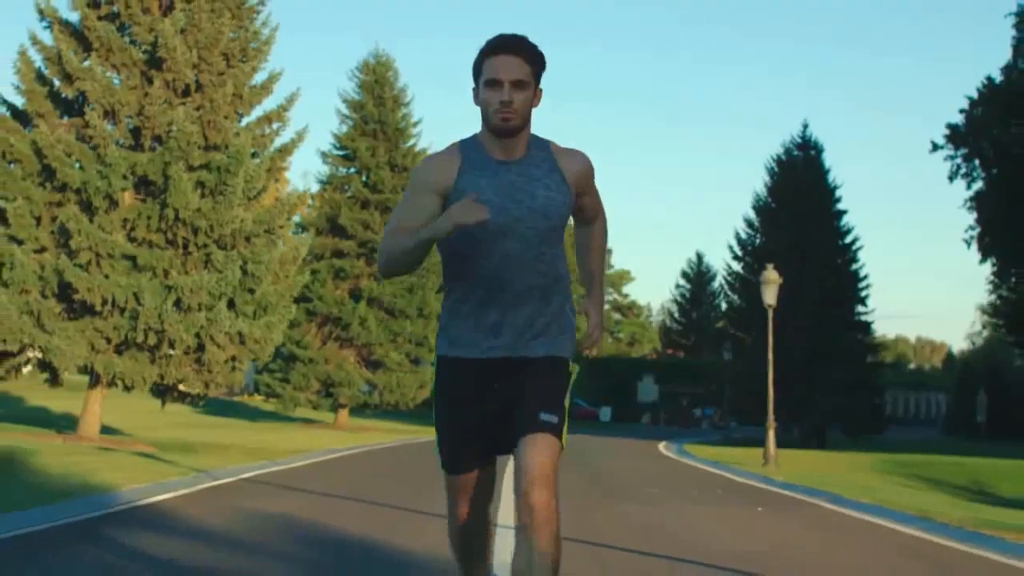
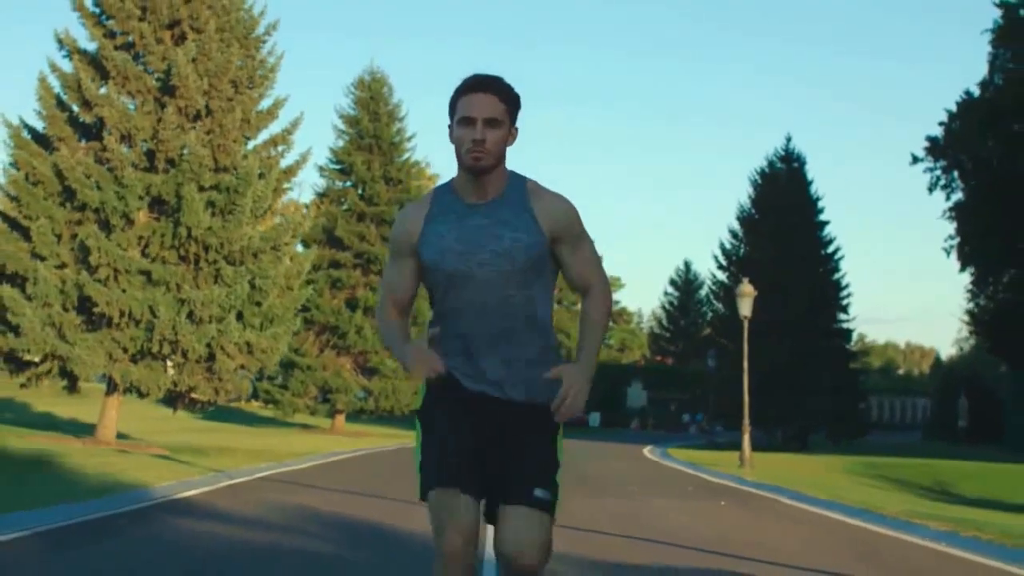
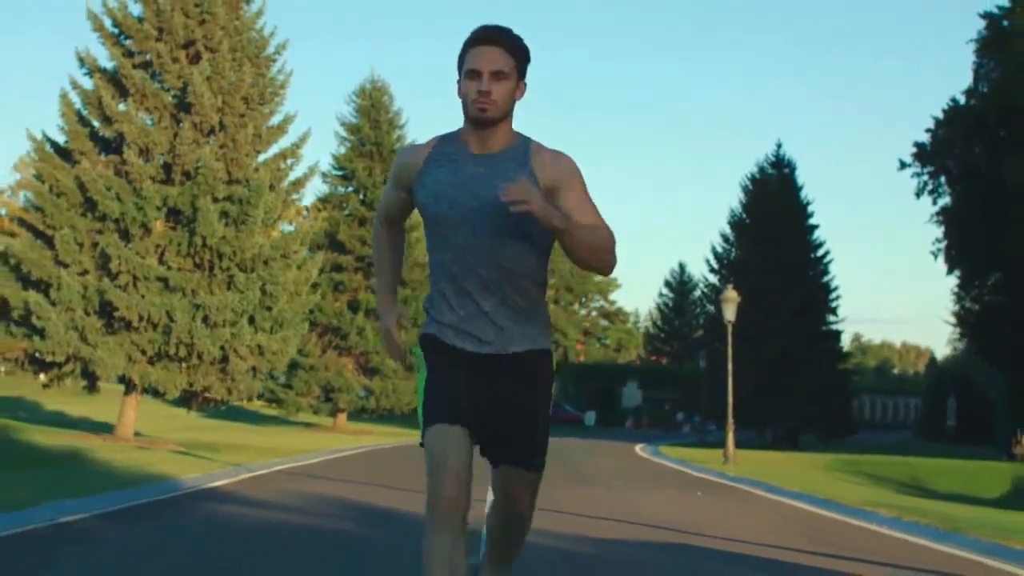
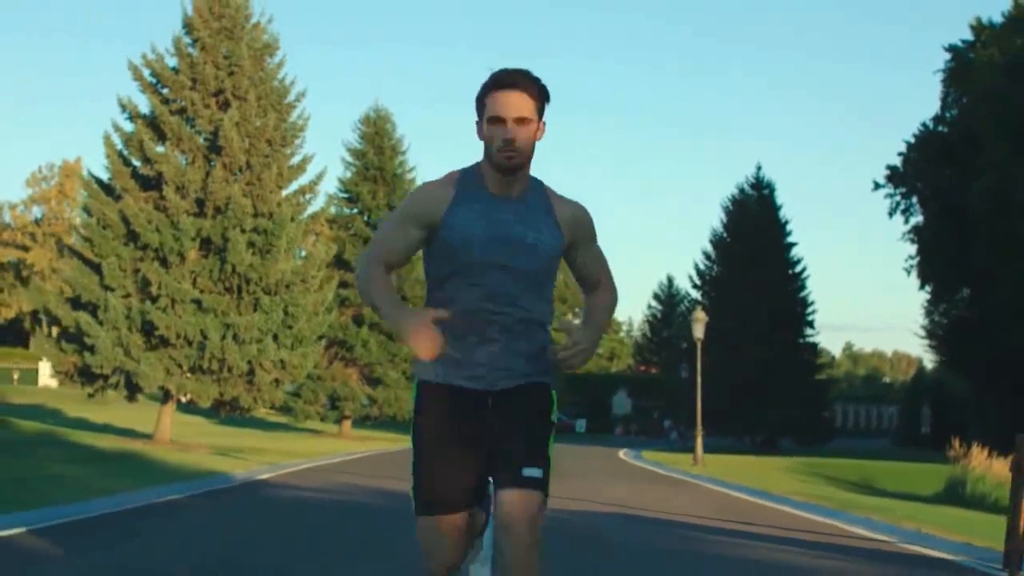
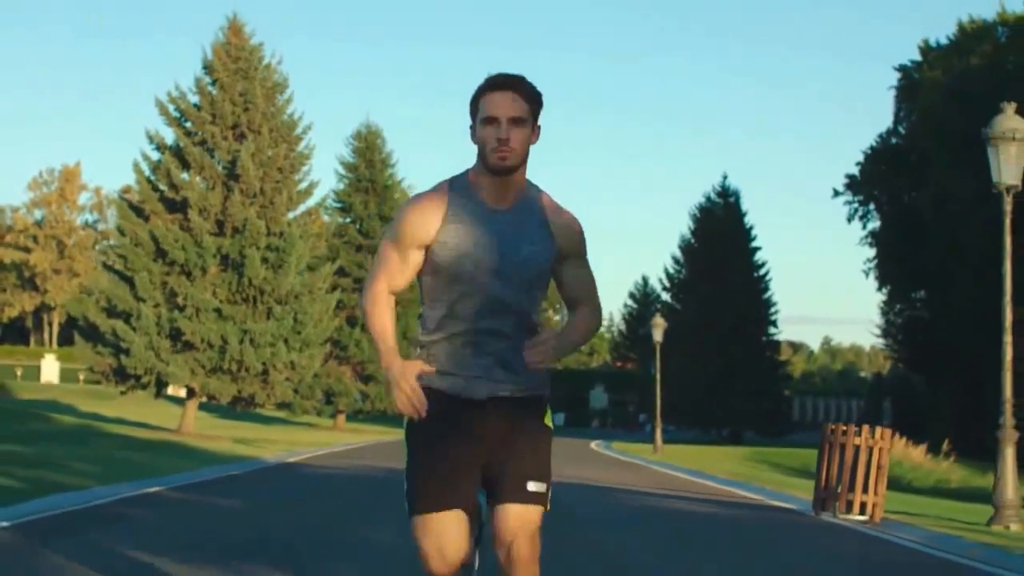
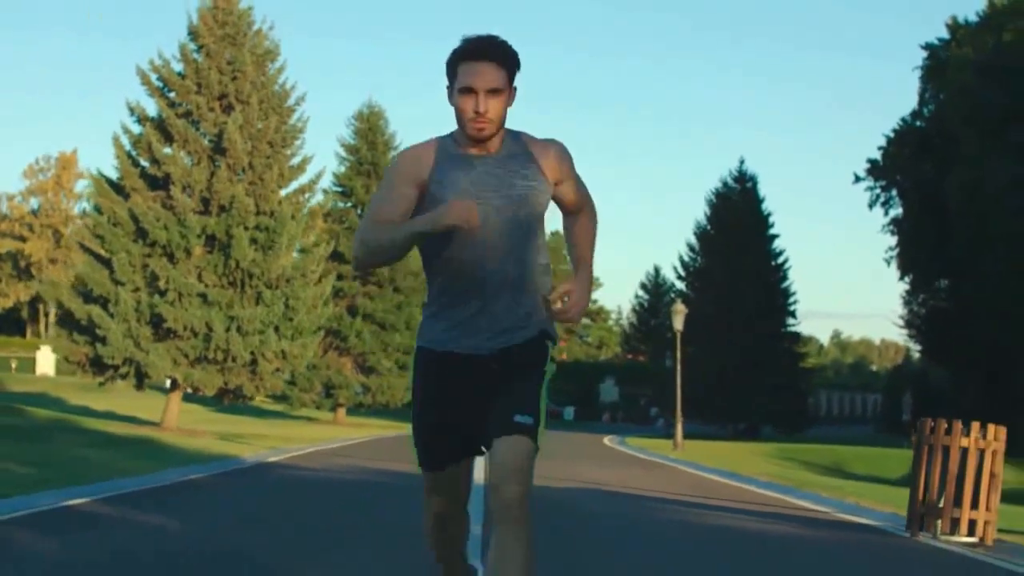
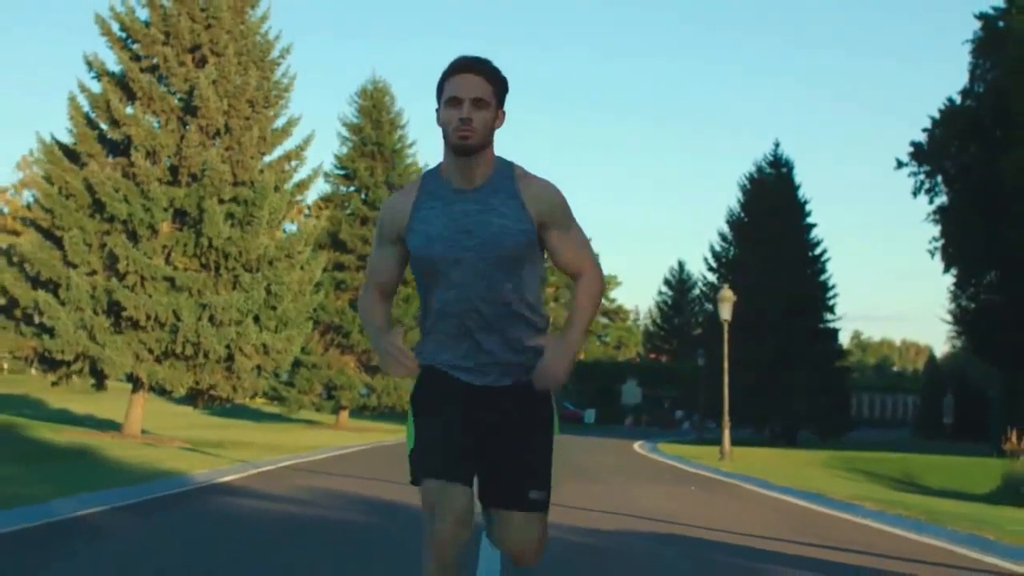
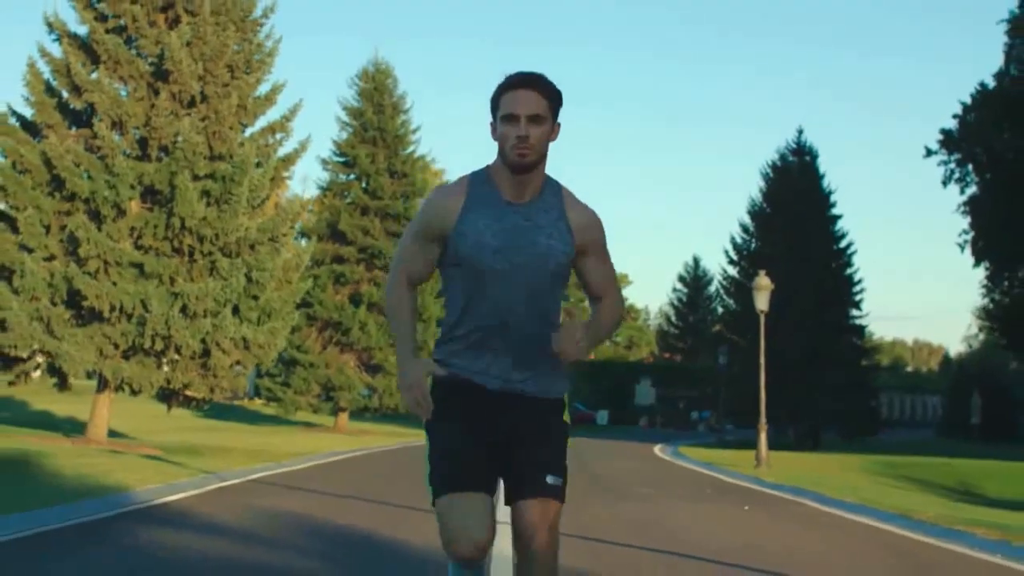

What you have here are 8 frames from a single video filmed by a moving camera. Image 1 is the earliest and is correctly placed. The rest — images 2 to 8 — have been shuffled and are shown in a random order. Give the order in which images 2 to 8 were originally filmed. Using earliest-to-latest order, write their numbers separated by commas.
8, 2, 3, 7, 4, 6, 5
